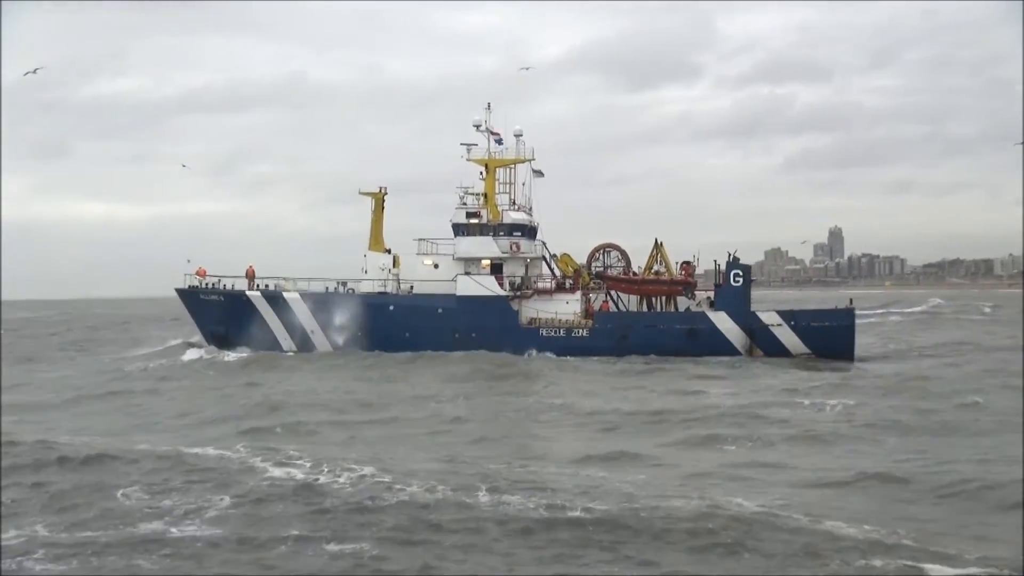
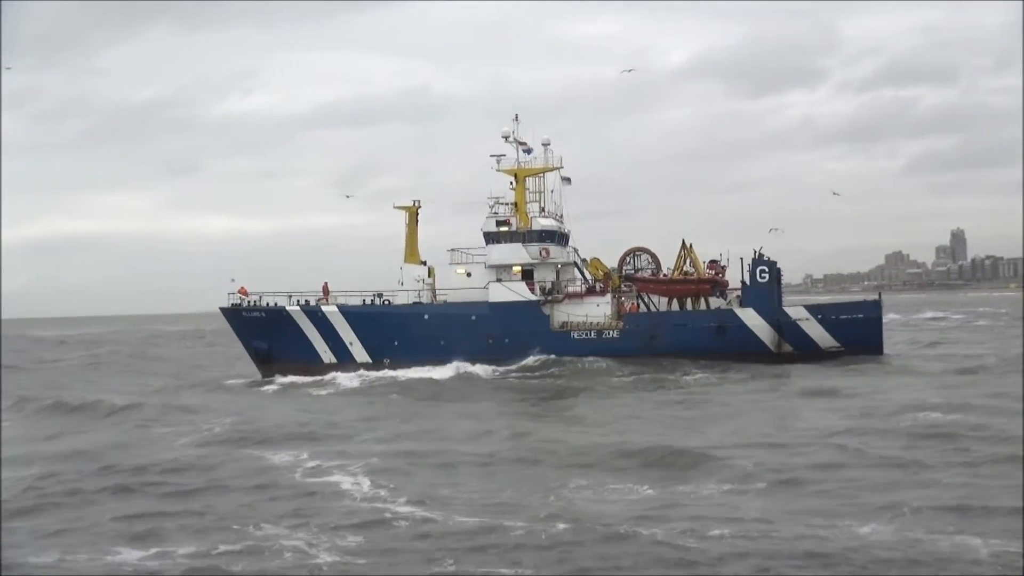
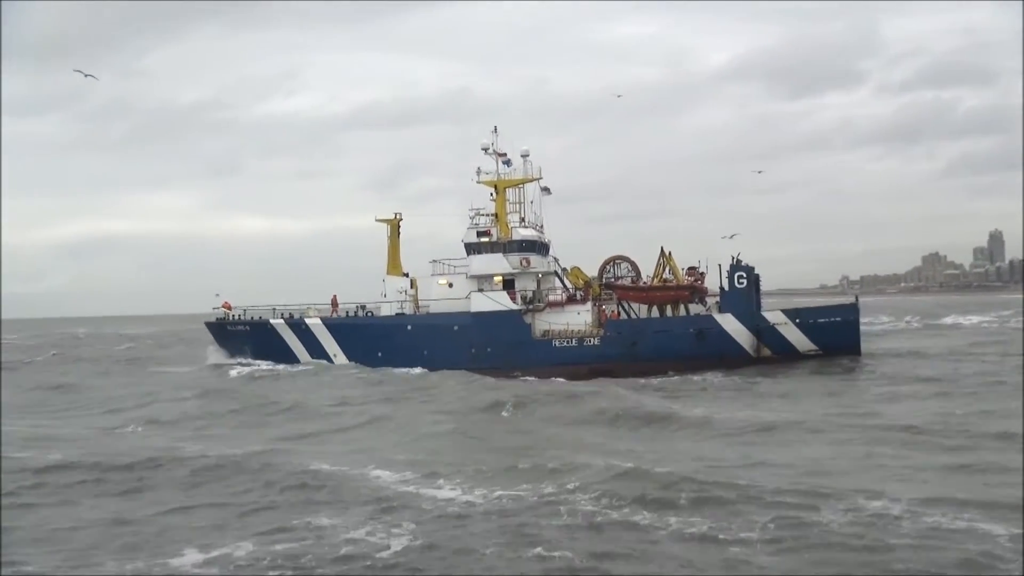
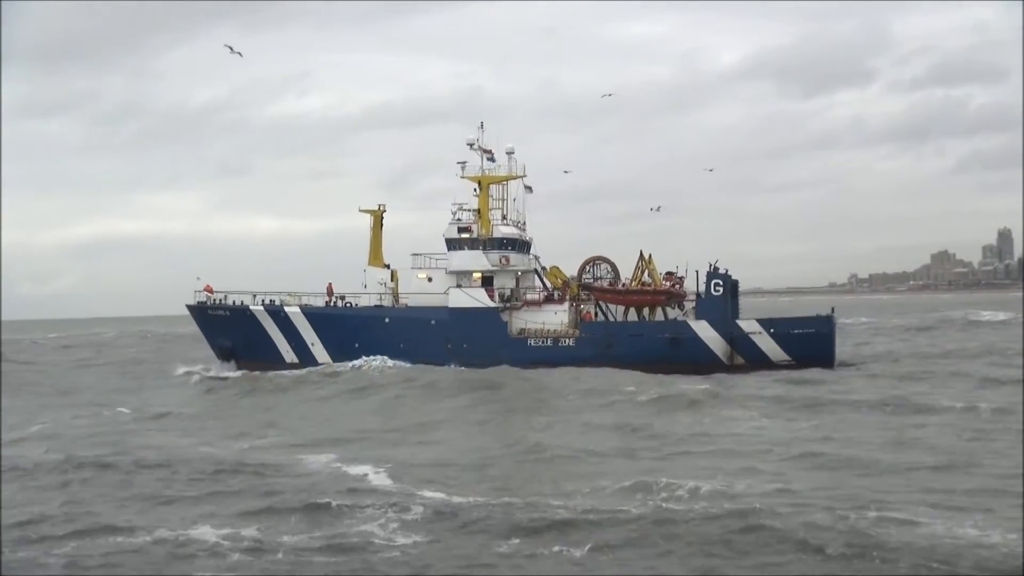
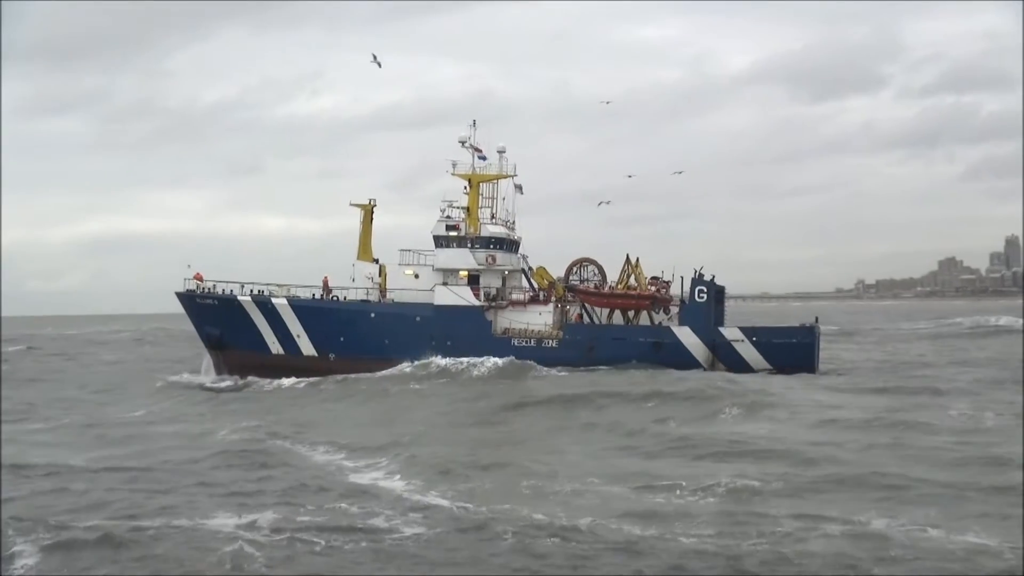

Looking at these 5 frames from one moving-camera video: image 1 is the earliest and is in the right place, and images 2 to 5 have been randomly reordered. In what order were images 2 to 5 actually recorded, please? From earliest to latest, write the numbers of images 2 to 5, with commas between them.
2, 3, 4, 5
